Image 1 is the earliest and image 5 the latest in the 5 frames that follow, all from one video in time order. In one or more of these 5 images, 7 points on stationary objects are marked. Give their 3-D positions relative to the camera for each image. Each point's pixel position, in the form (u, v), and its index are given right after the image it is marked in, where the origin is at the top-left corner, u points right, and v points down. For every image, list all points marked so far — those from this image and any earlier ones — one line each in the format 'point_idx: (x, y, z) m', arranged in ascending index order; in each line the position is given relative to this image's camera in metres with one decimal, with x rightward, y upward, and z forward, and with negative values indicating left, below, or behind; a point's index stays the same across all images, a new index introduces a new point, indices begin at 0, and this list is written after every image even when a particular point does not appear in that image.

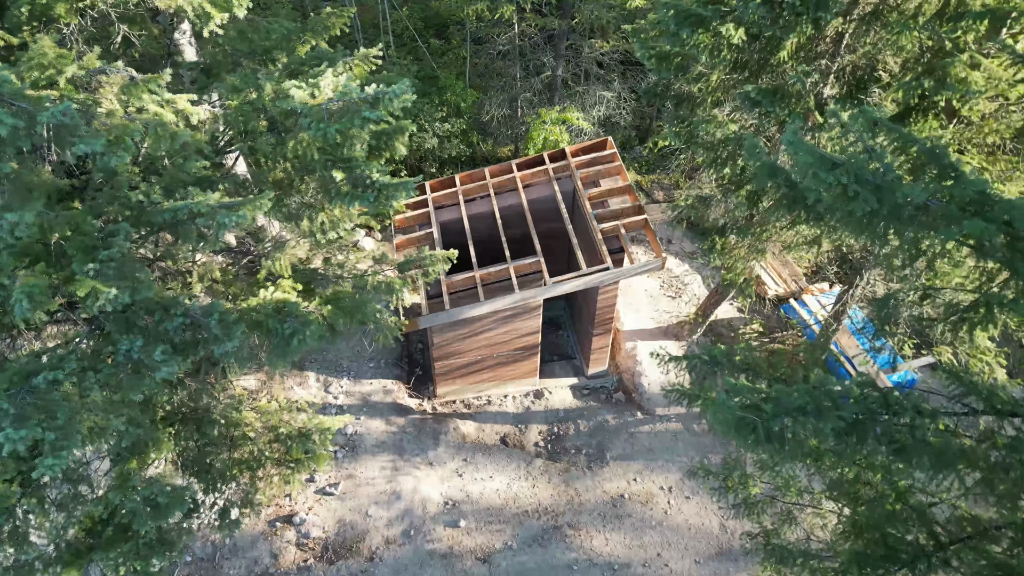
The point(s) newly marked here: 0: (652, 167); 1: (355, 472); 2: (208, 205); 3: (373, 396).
0: (+2.8, +2.4, +14.9) m
1: (-2.1, -2.5, +10.0) m
2: (-2.0, +0.5, +4.8) m
3: (-2.1, -1.6, +11.0) m
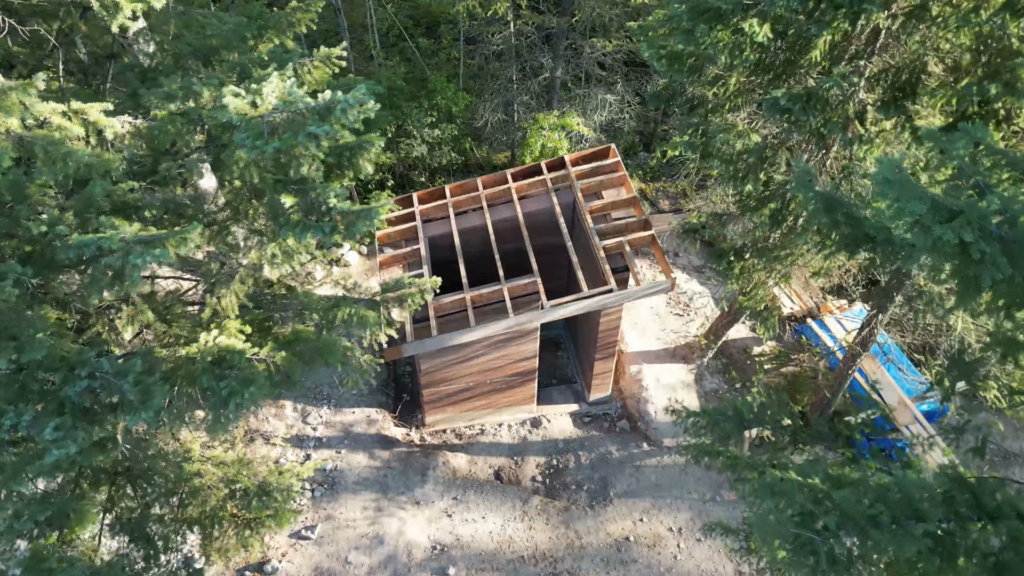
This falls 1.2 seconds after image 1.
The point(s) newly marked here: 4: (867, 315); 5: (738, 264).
0: (+2.7, +2.1, +14.0) m
1: (-2.2, -2.8, +9.1) m
2: (-2.1, +0.3, +3.9) m
3: (-2.1, -1.9, +10.1) m
4: (+4.0, -0.3, +8.4) m
5: (+2.4, +0.2, +7.7) m
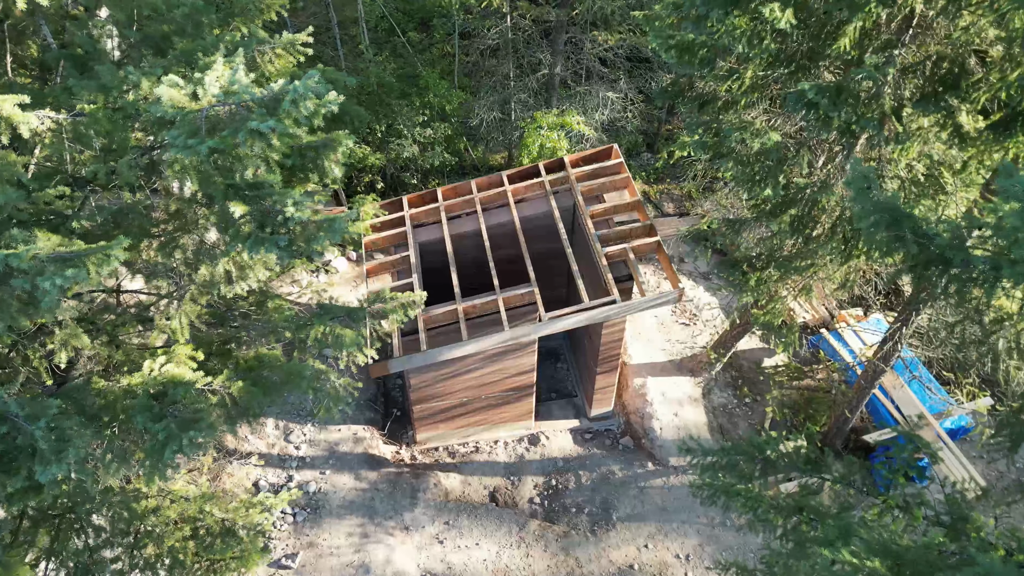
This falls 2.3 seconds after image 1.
0: (+2.7, +2.0, +13.4) m
1: (-2.2, -2.9, +8.5) m
2: (-2.1, +0.1, +3.3) m
3: (-2.2, -2.0, +9.5) m
4: (+3.9, -0.4, +7.8) m
5: (+2.3, +0.1, +7.0) m
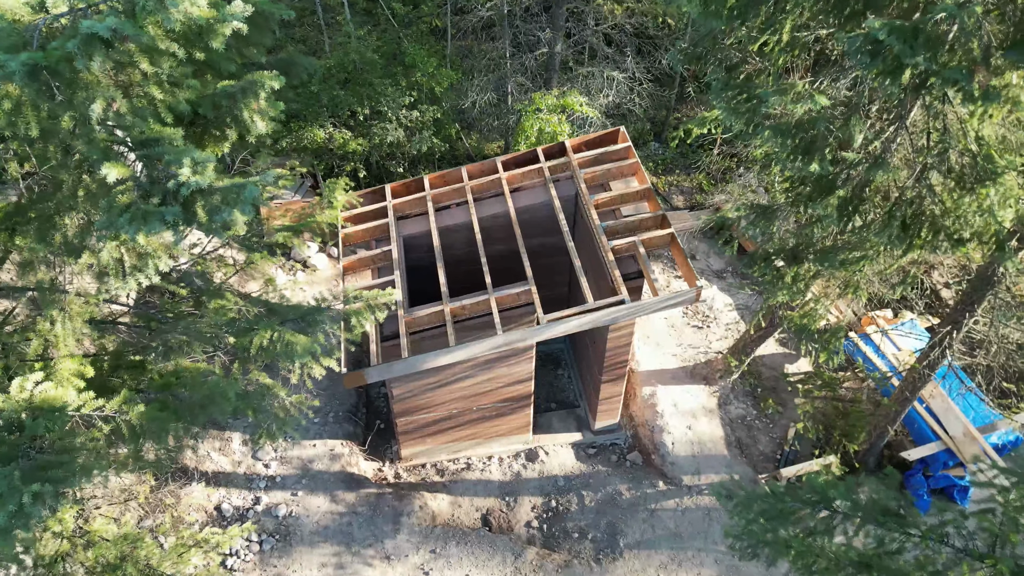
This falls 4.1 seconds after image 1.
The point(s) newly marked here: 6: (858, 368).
0: (+2.6, +2.0, +12.3) m
1: (-2.3, -2.9, +7.4) m
2: (-2.2, +0.2, +2.3) m
3: (-2.2, -2.0, +8.4) m
4: (+3.9, -0.4, +6.7) m
5: (+2.2, +0.1, +6.0) m
6: (+4.0, -0.9, +8.6) m
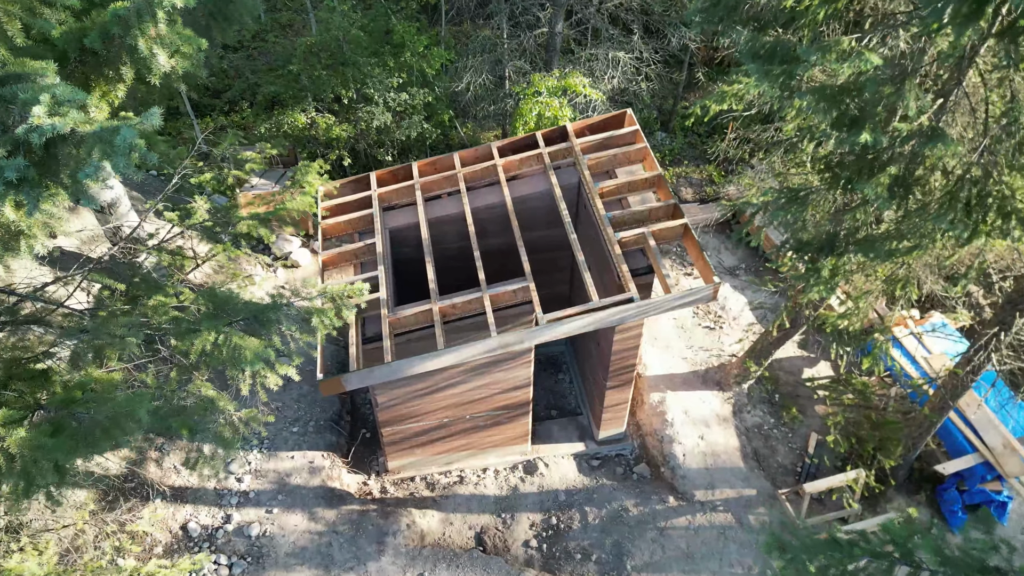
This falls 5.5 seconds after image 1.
0: (+2.6, +2.0, +11.6) m
1: (-2.3, -2.8, +6.7) m
2: (-2.2, +0.2, +1.5) m
3: (-2.3, -2.0, +7.7) m
4: (+3.8, -0.4, +6.0) m
5: (+2.2, +0.2, +5.3) m
6: (+4.0, -0.9, +7.9) m
